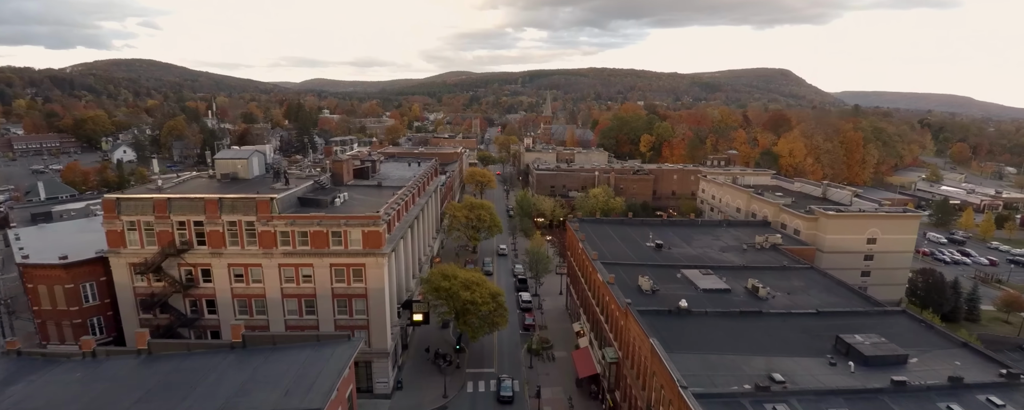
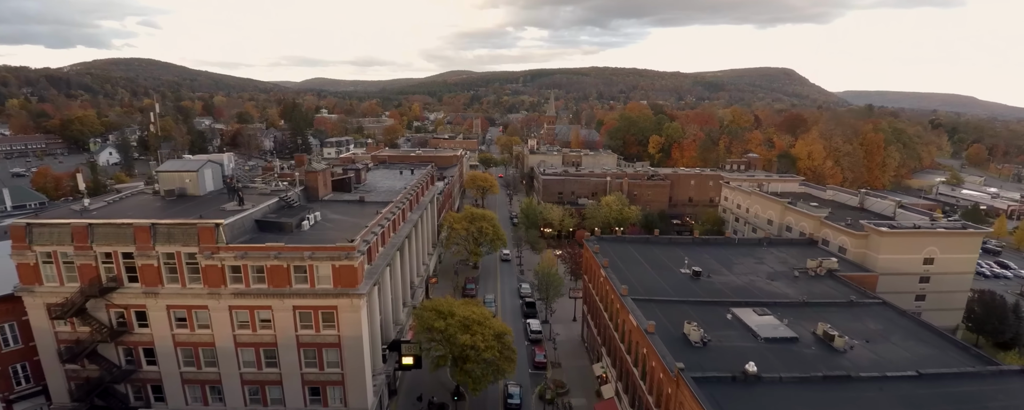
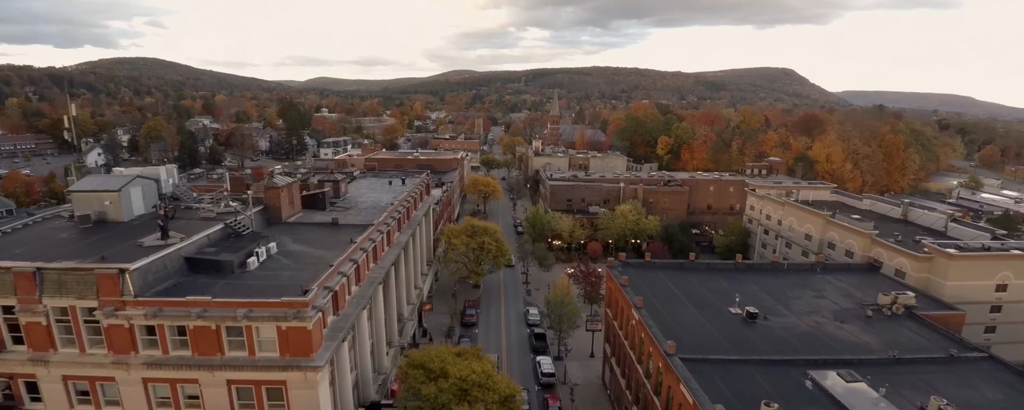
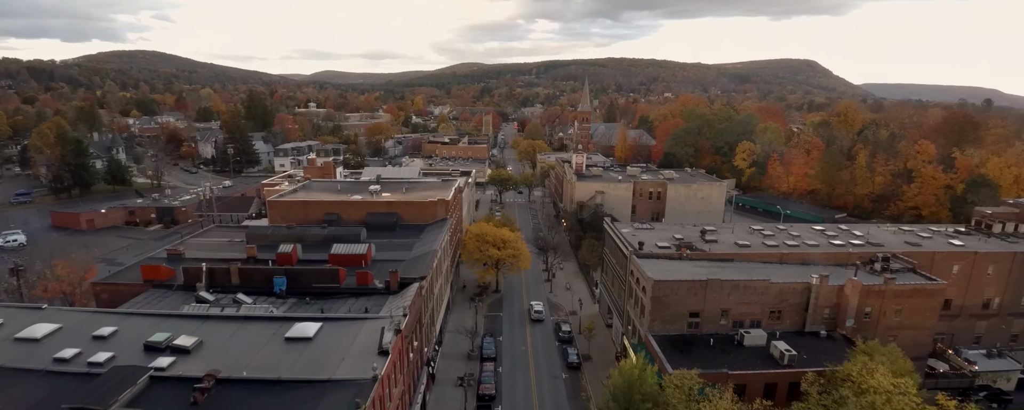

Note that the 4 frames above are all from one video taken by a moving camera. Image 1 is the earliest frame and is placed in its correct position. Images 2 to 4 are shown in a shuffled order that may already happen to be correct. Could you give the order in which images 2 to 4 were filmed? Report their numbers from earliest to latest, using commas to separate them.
2, 3, 4
